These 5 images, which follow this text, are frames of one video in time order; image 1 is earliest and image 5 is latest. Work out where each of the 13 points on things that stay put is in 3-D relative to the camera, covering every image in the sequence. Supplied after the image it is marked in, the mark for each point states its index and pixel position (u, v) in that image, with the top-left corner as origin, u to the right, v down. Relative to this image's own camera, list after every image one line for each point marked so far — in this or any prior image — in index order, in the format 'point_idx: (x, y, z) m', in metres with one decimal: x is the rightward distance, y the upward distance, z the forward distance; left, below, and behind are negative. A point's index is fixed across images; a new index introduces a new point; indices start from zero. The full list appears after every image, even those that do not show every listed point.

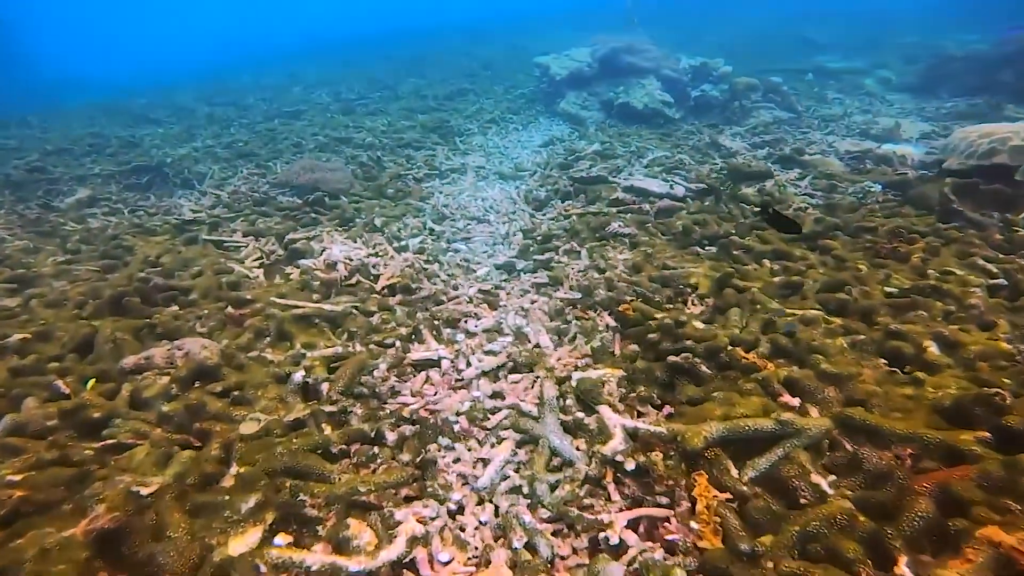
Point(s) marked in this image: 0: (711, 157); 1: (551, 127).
0: (+2.5, +1.6, +9.3) m
1: (+0.6, +2.4, +11.4) m
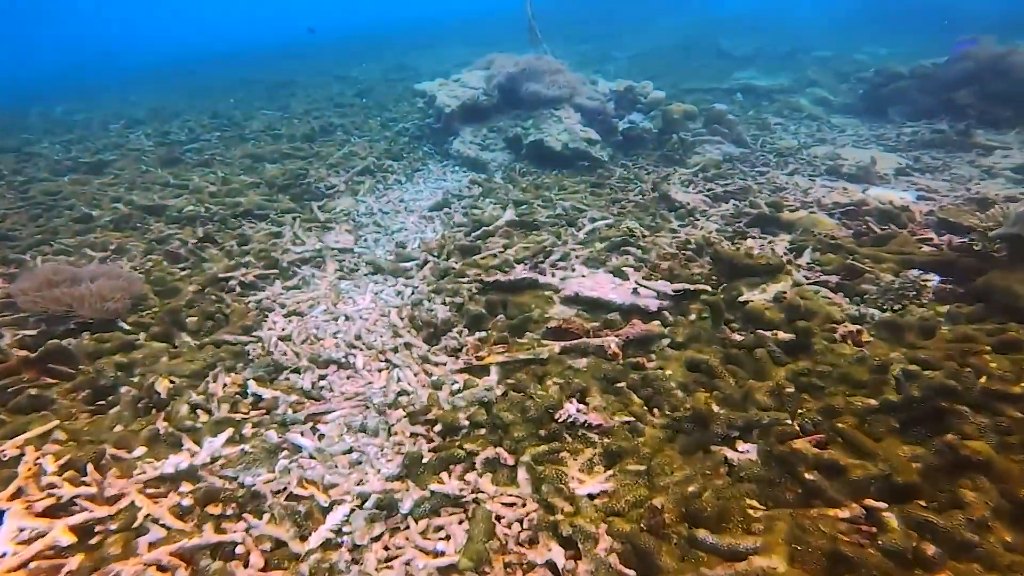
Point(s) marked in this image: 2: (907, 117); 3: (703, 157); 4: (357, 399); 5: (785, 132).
0: (+1.4, +0.6, +6.8) m
1: (-0.8, +1.3, +8.7) m
2: (+6.1, +2.6, +11.6) m
3: (+2.3, +1.6, +9.1) m
4: (-0.9, -0.6, +4.2) m
5: (+4.0, +2.3, +10.9) m
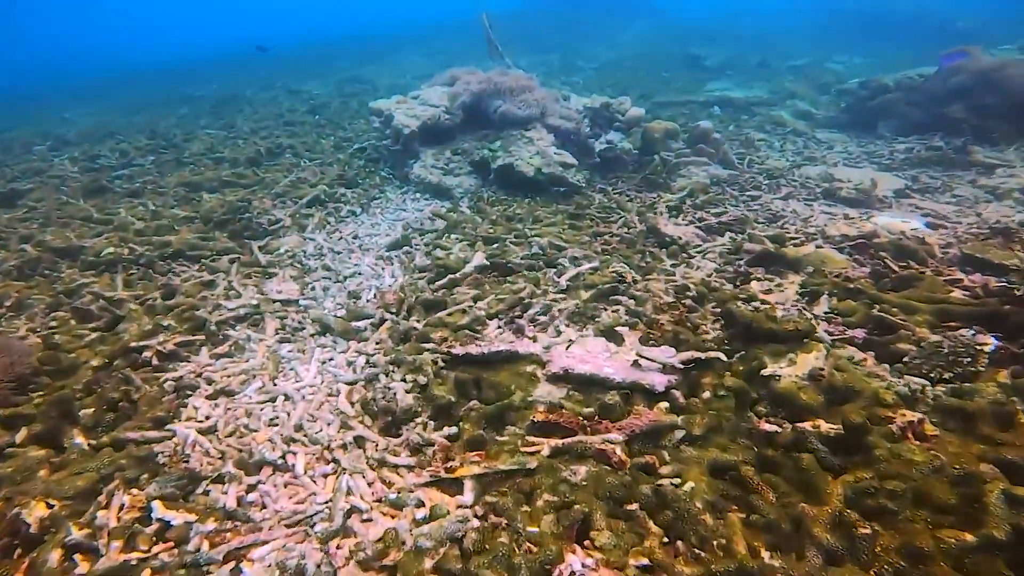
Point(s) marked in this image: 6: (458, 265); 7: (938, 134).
0: (+1.2, +0.2, +6.0) m
1: (-1.1, +0.8, +7.8) m
2: (+5.6, +2.2, +11.0) m
3: (+2.0, +1.2, +8.3) m
4: (-1.0, -1.0, +3.3) m
5: (+3.5, +1.9, +10.2) m
6: (-0.4, +0.2, +5.9) m
7: (+5.9, +2.2, +10.4) m
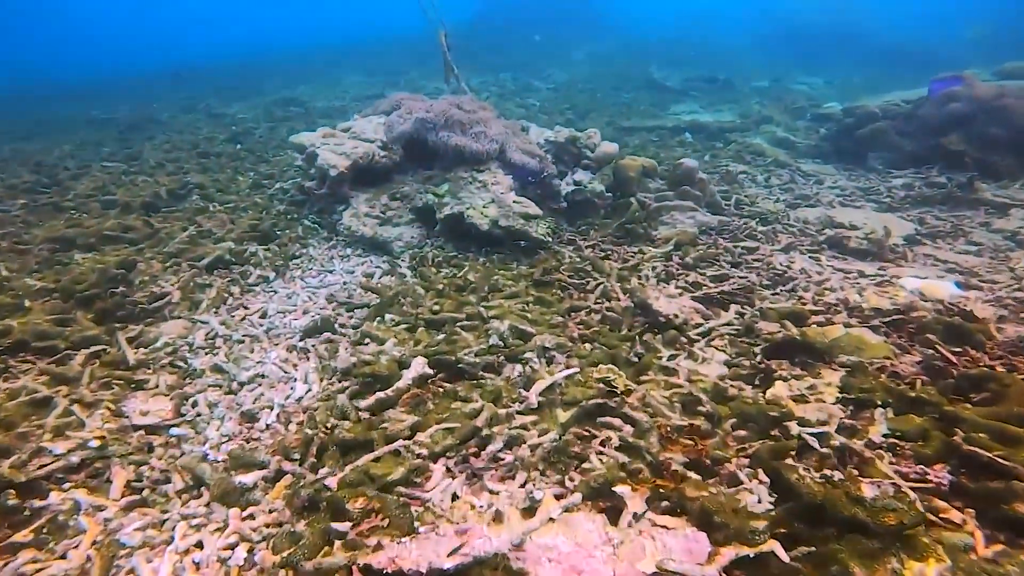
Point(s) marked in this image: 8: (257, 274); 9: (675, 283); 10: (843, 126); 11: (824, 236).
0: (+0.9, -0.5, +4.6) m
1: (-1.5, +0.1, +6.3) m
2: (+5.0, +1.6, +9.9) m
3: (+1.5, +0.5, +7.0) m
4: (-1.1, -1.6, +1.7) m
5: (+2.9, +1.2, +9.0) m
6: (-0.7, -0.5, +4.4) m
7: (+5.3, +1.5, +9.4) m
8: (-2.1, +0.2, +6.3) m
9: (+1.3, 0.0, +5.9) m
10: (+4.8, +2.4, +10.9) m
11: (+3.1, +0.5, +7.3) m
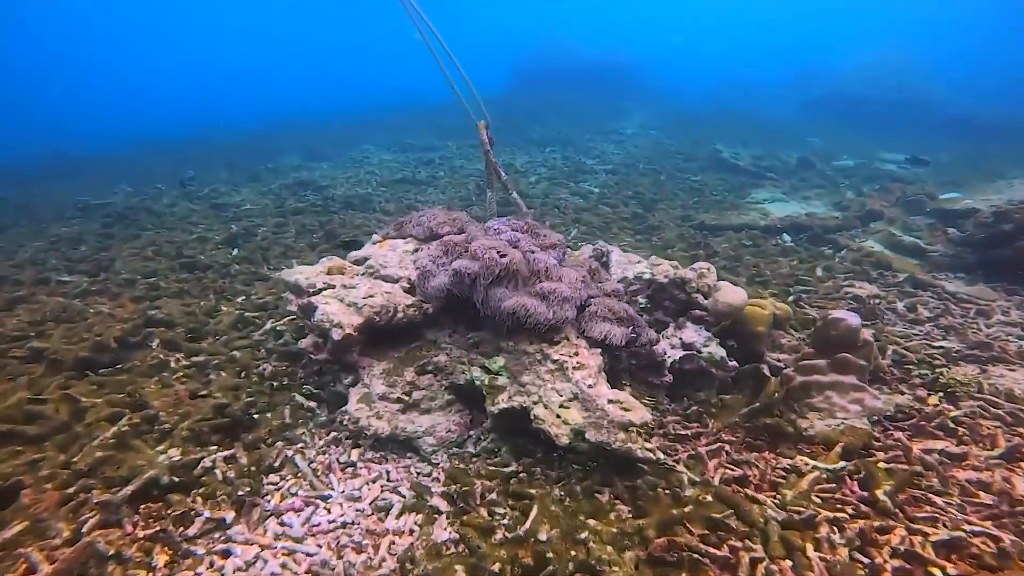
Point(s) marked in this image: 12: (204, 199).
0: (+1.3, -1.7, +2.2) m
1: (-1.0, -1.2, +4.0) m
2: (+5.6, -0.1, +7.5) m
3: (+2.0, -0.9, +4.6) m
4: (-0.8, -2.6, -0.6) m
5: (+3.5, -0.4, +6.6) m
6: (-0.3, -1.7, +2.1) m
7: (+6.0, -0.1, +7.0) m
8: (-1.6, -1.2, +4.1) m
9: (+1.8, -1.3, +3.5) m
10: (+5.5, +0.7, +8.5) m
11: (+3.6, -0.9, +4.9) m
12: (-4.8, +1.4, +11.7) m
